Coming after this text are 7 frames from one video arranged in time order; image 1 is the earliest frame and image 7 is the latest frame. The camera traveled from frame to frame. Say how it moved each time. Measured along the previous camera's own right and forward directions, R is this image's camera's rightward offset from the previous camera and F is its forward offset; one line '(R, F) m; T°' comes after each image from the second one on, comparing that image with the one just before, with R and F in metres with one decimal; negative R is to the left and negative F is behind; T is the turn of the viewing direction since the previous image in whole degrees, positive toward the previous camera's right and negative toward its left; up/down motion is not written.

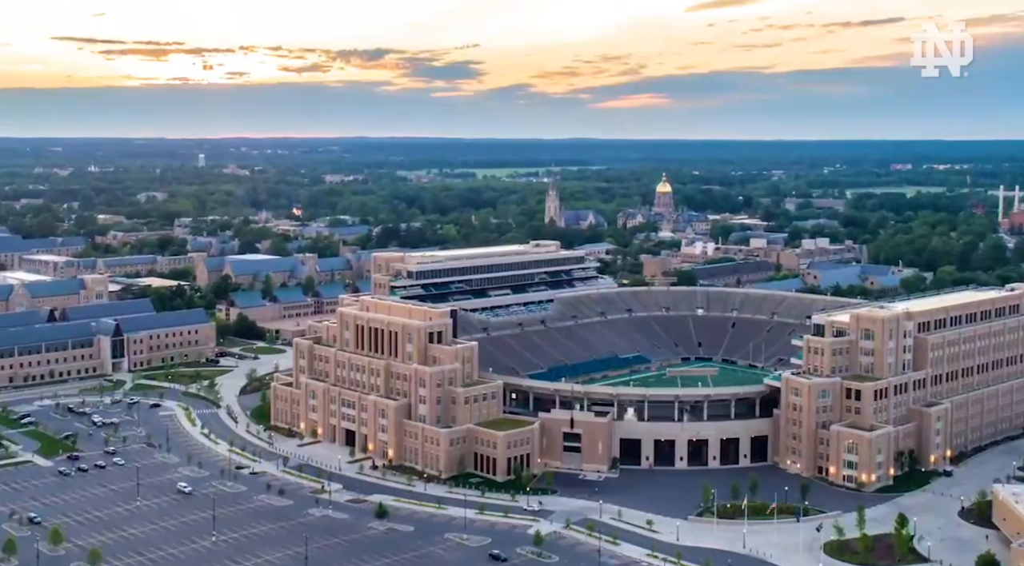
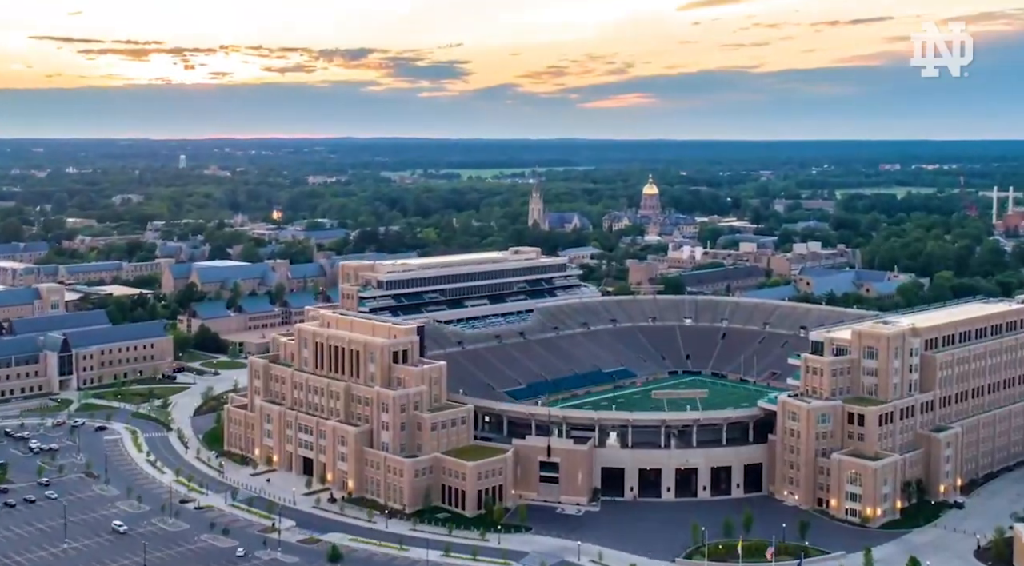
(+0.9, +5.7) m; +1°
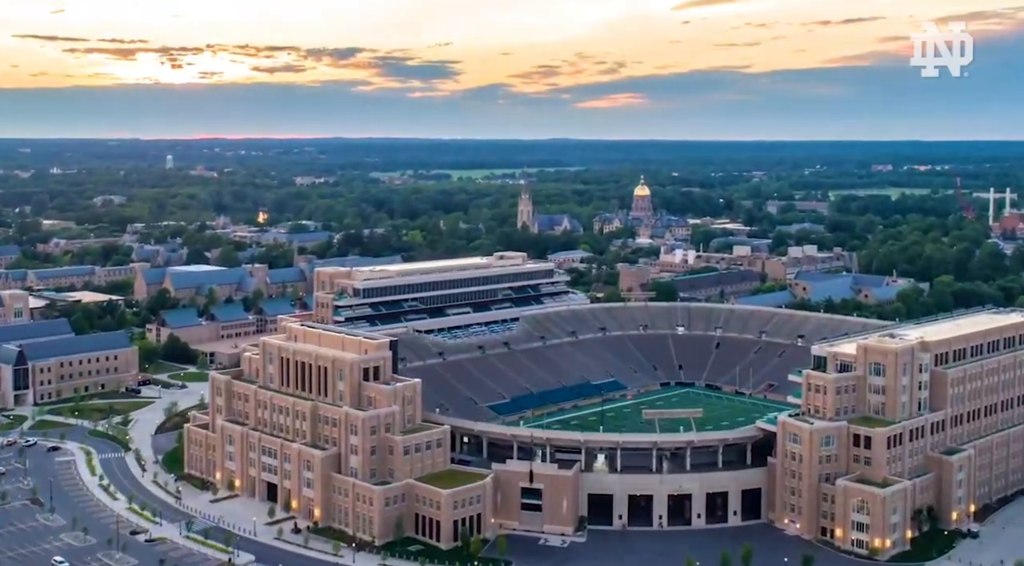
(+0.6, +4.6) m; 0°
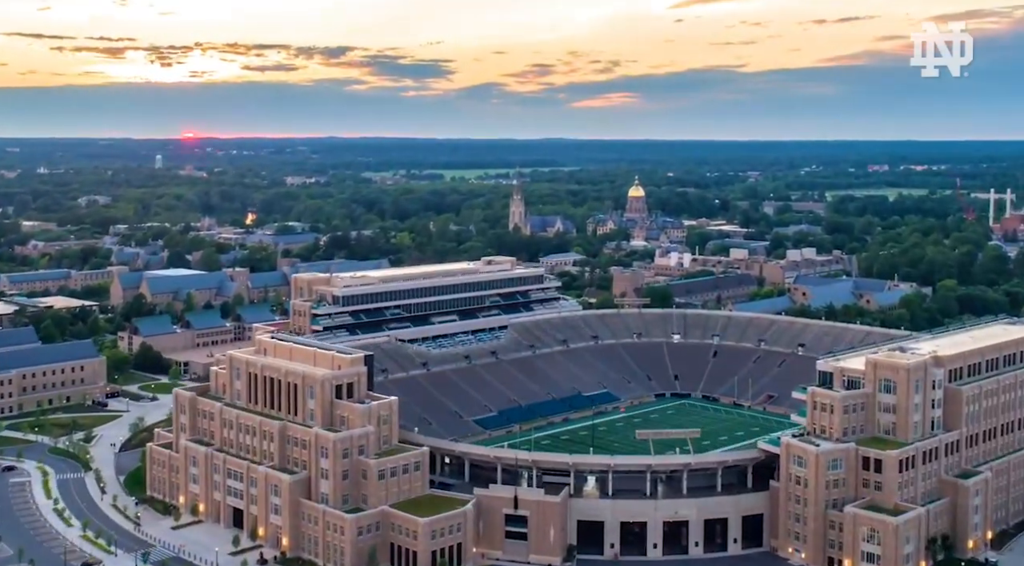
(+0.5, +4.1) m; 0°
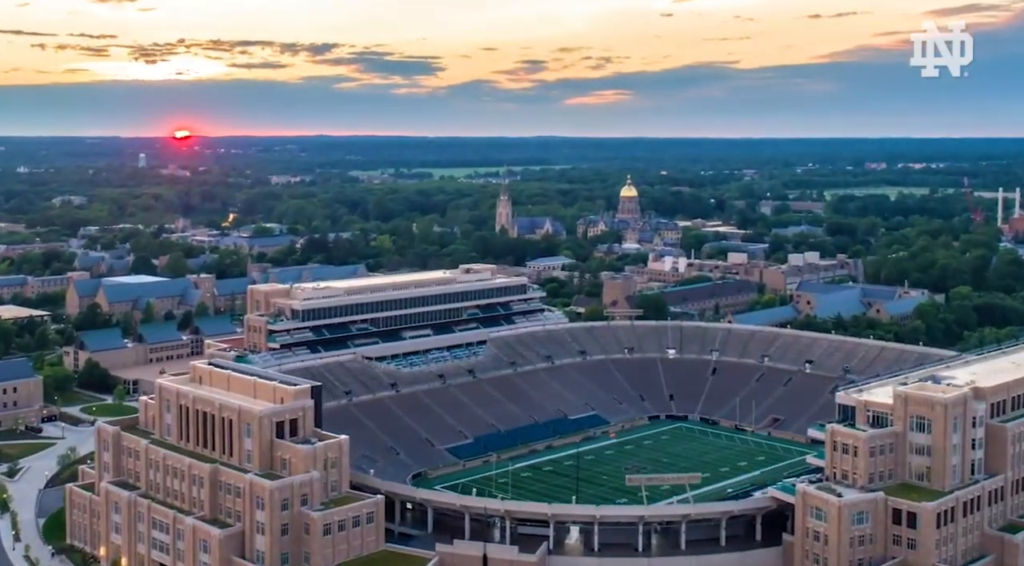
(+0.9, +7.8) m; 0°
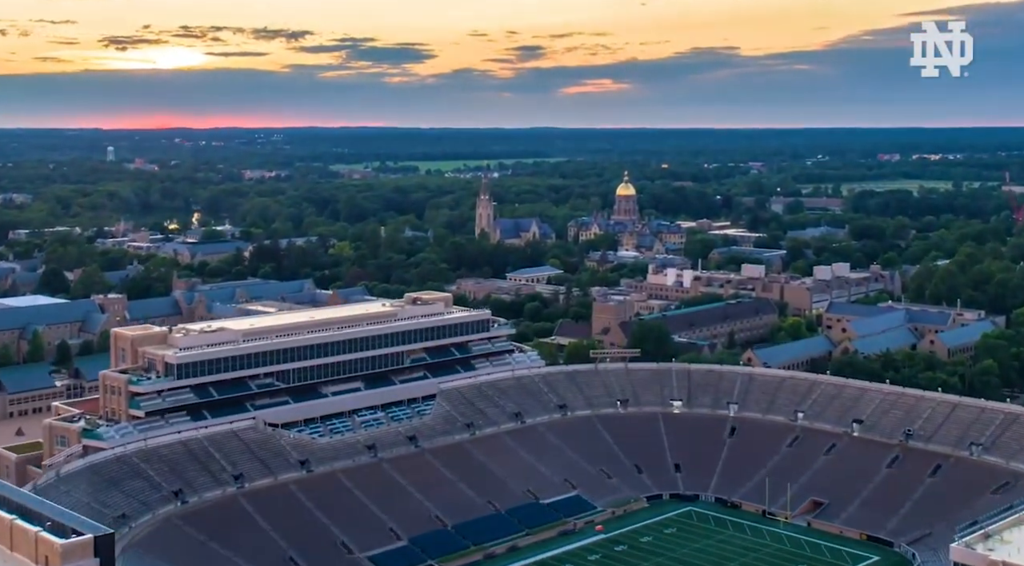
(+2.2, +19.2) m; 0°
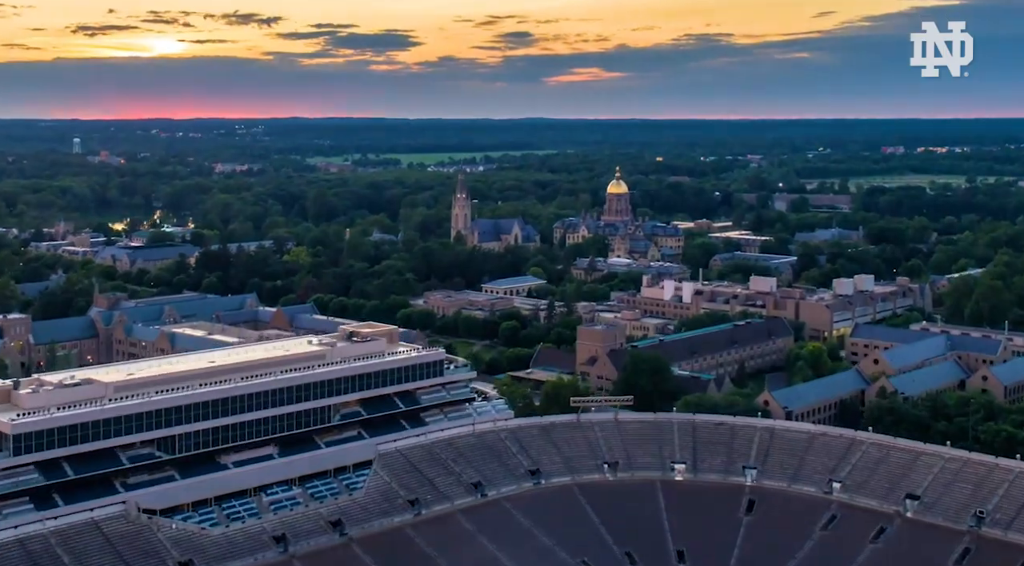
(+1.4, +13.8) m; 0°
